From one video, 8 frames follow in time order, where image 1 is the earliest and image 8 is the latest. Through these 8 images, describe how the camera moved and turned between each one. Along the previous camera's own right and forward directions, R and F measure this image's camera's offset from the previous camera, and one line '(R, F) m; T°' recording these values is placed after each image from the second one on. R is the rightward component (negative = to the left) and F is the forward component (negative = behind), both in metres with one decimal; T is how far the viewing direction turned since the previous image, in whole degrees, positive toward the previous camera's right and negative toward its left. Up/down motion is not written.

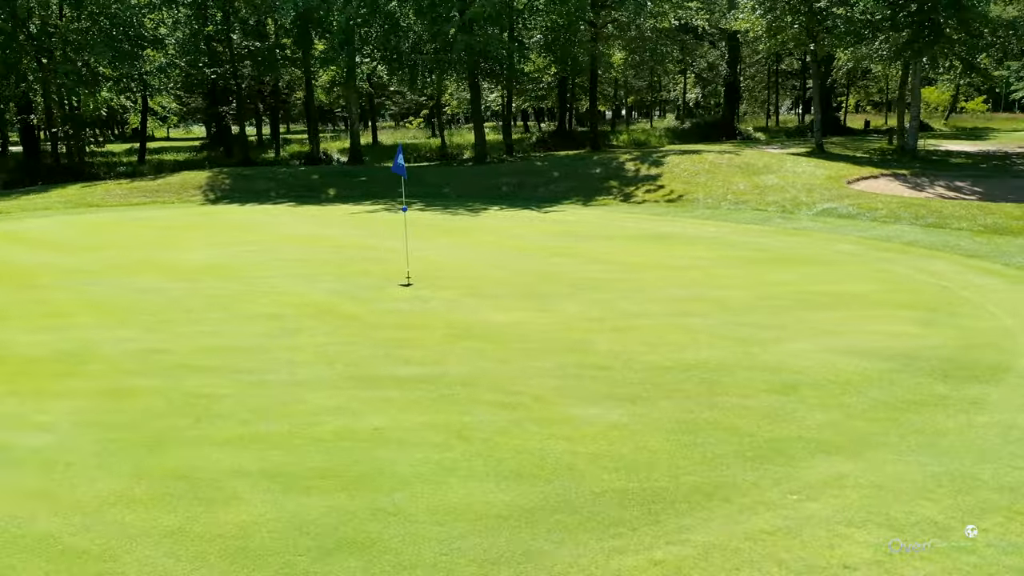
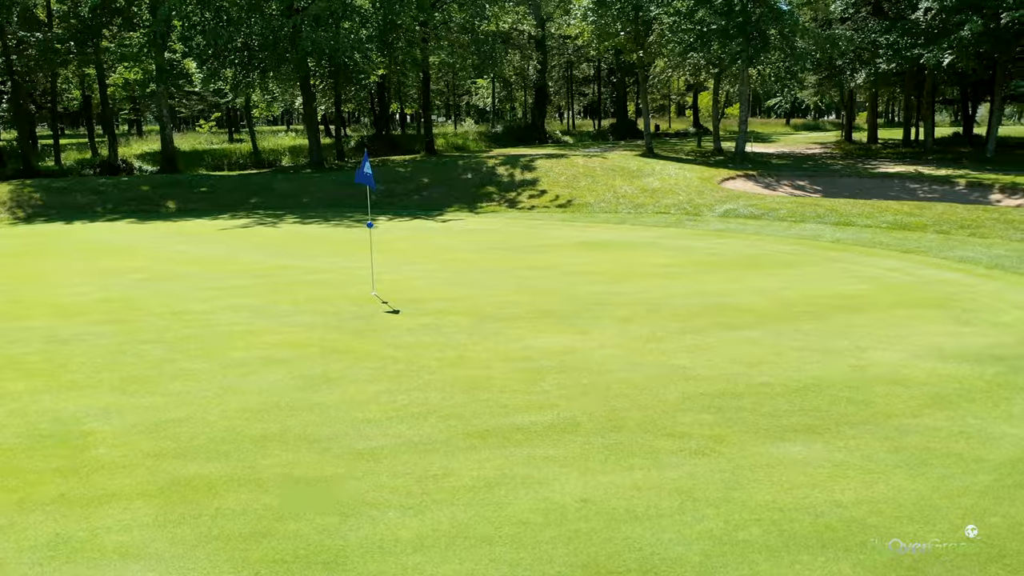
(-2.4, +1.2) m; +16°
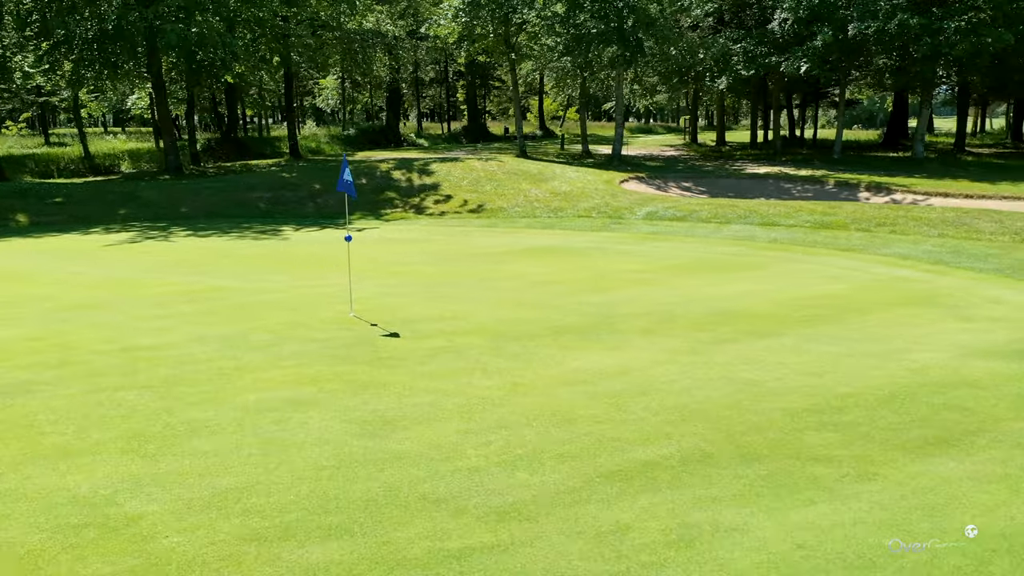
(-1.7, +0.8) m; +12°
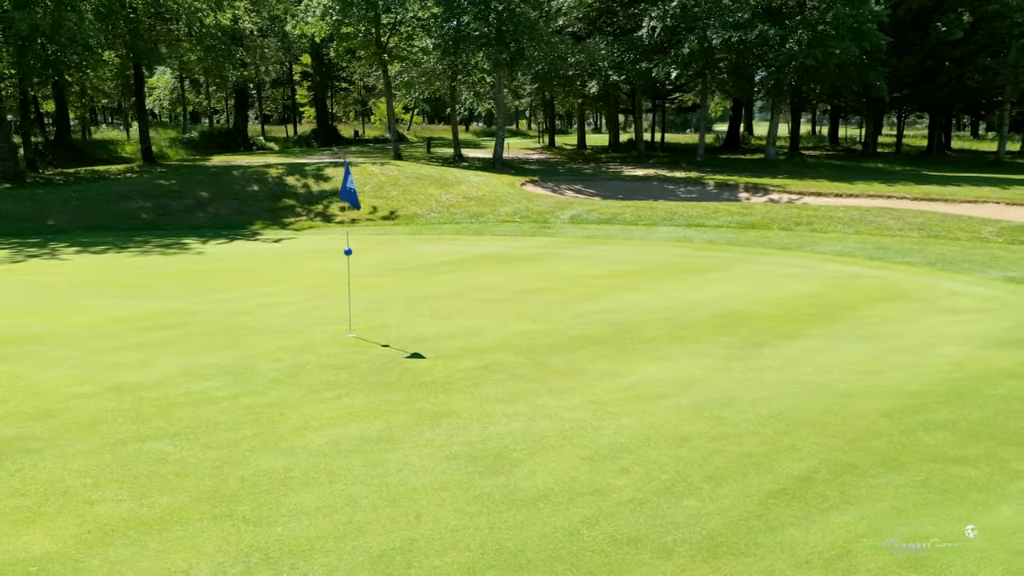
(-1.7, +0.6) m; +12°
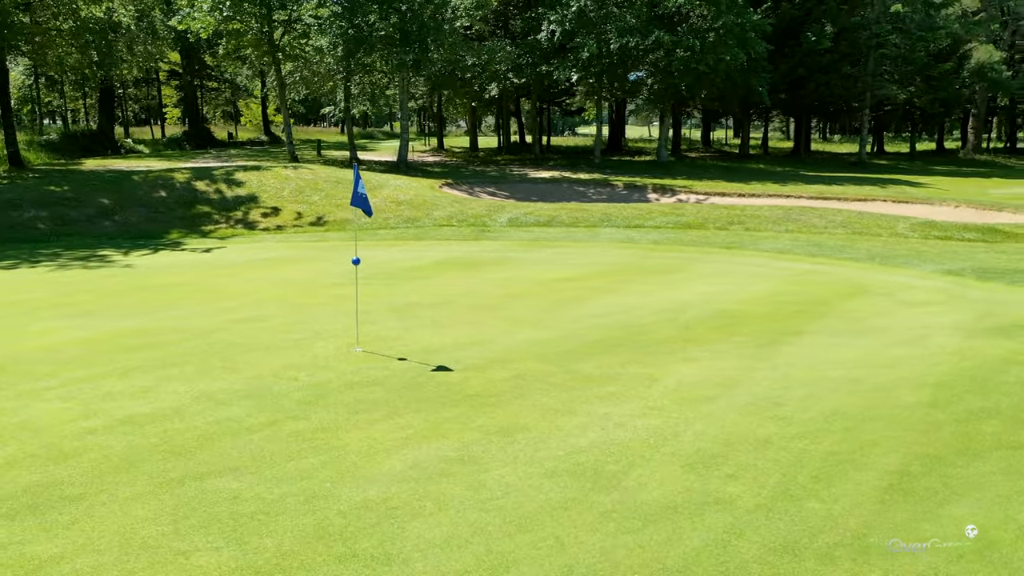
(-1.3, +0.3) m; +9°
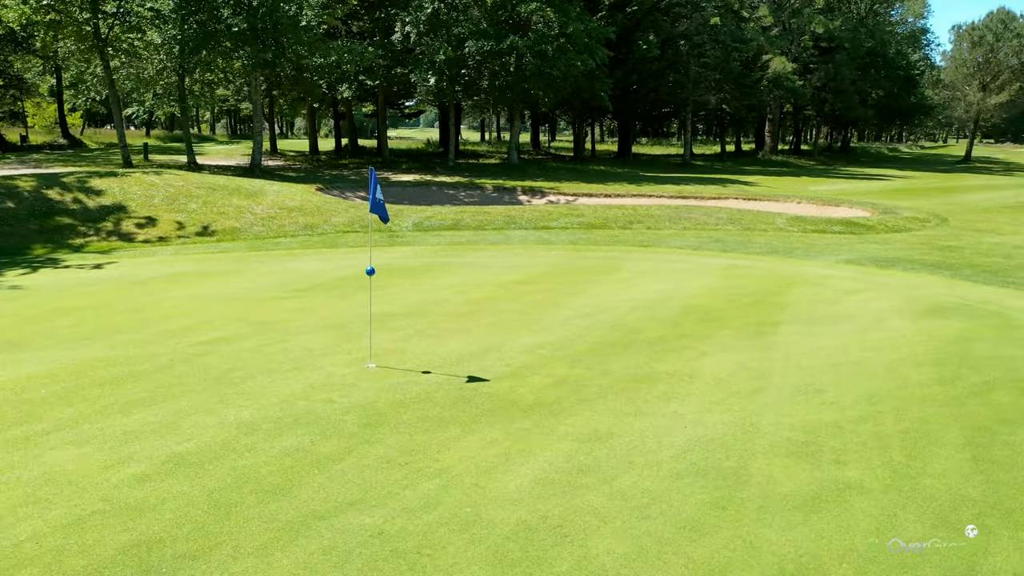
(-1.7, +0.3) m; +13°
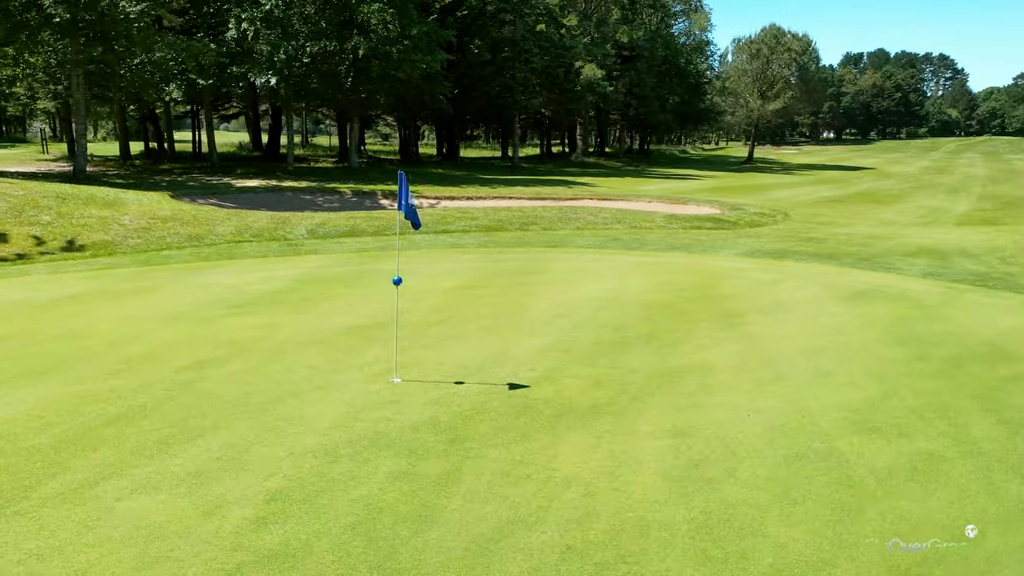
(-1.8, +0.3) m; +14°
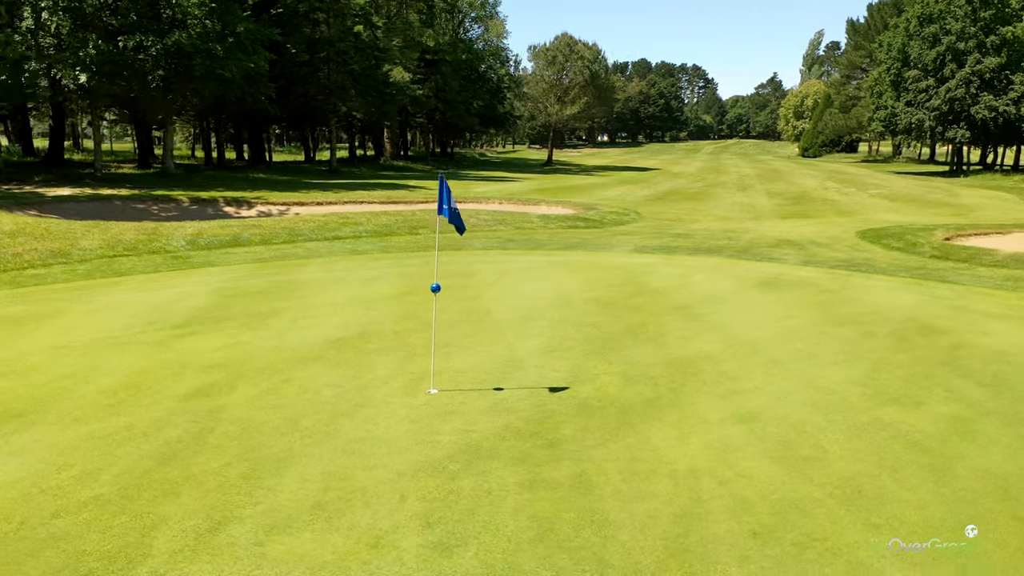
(-1.9, +0.3) m; +15°
